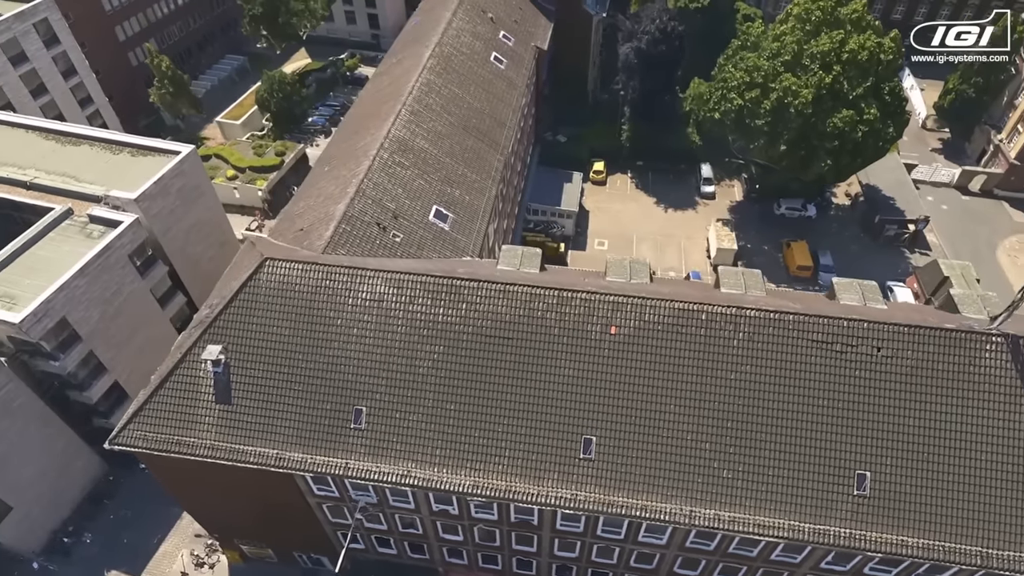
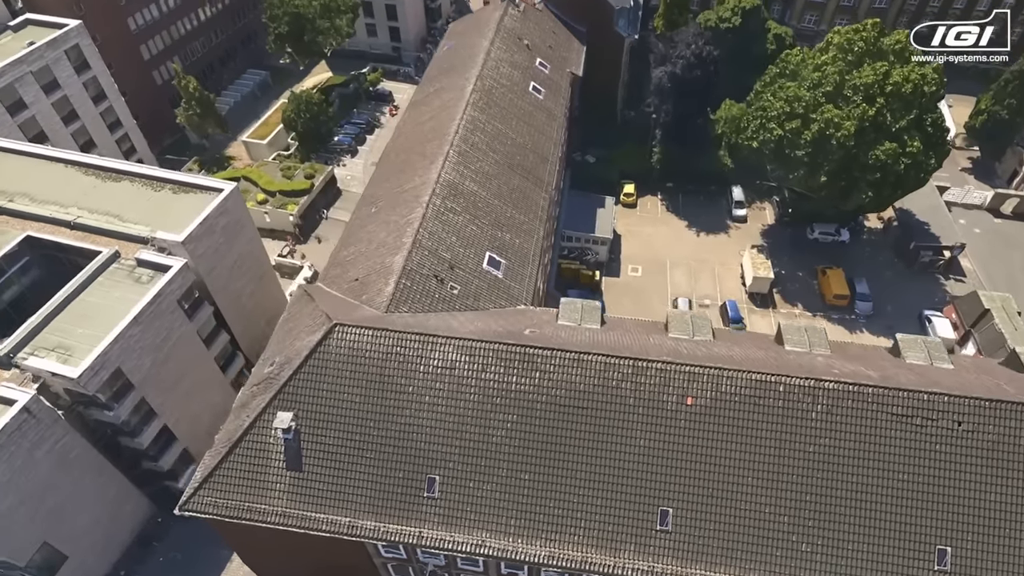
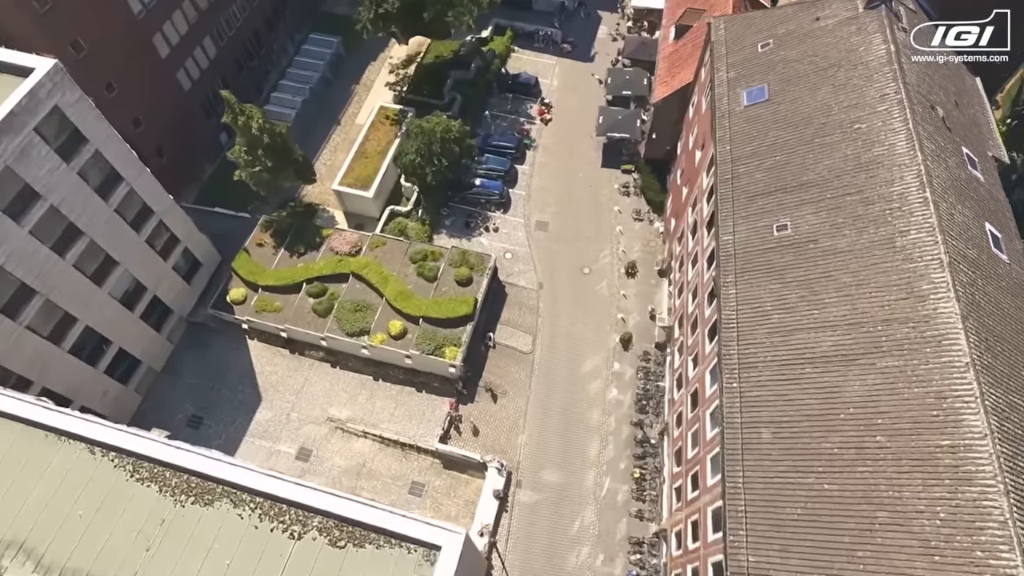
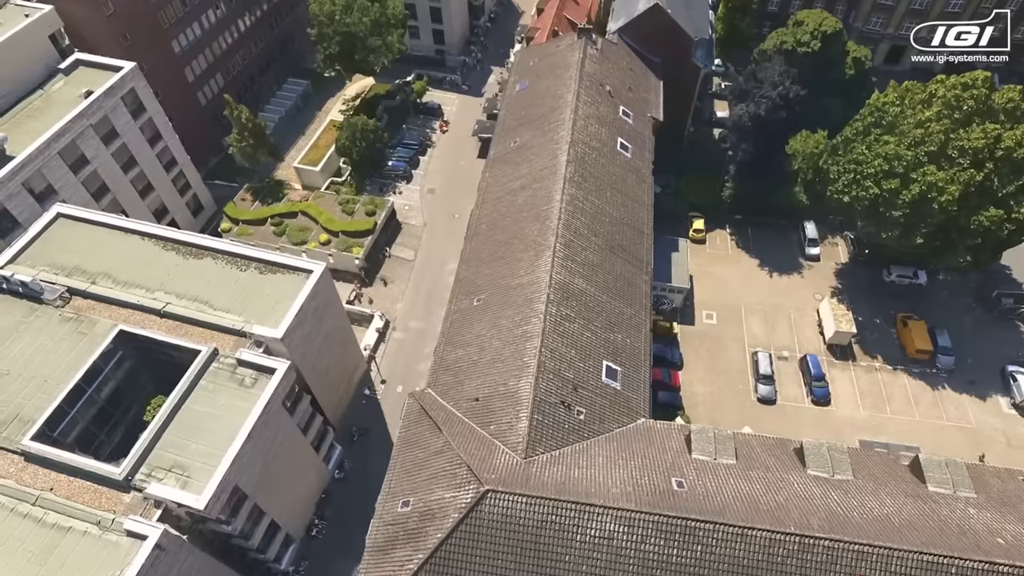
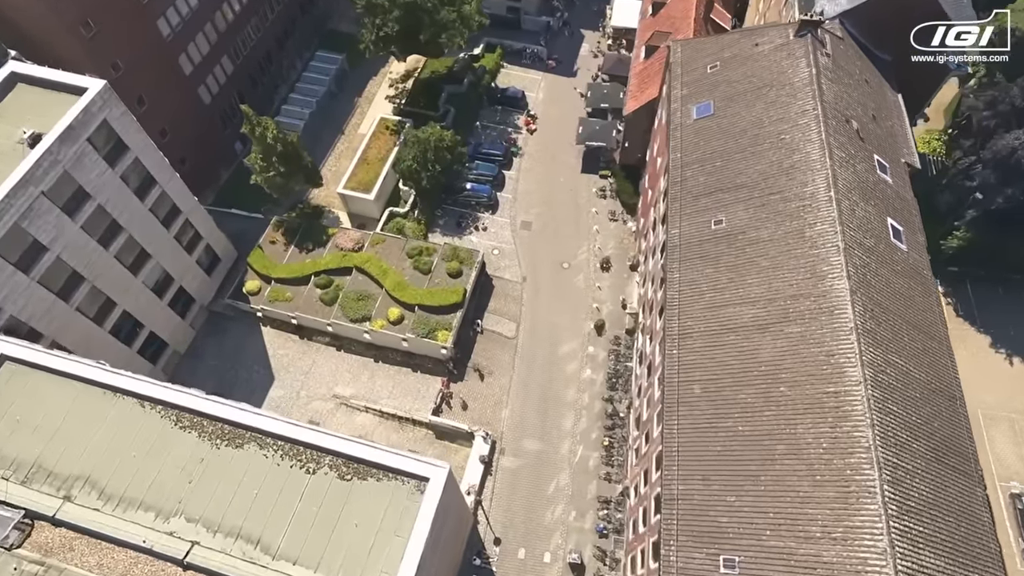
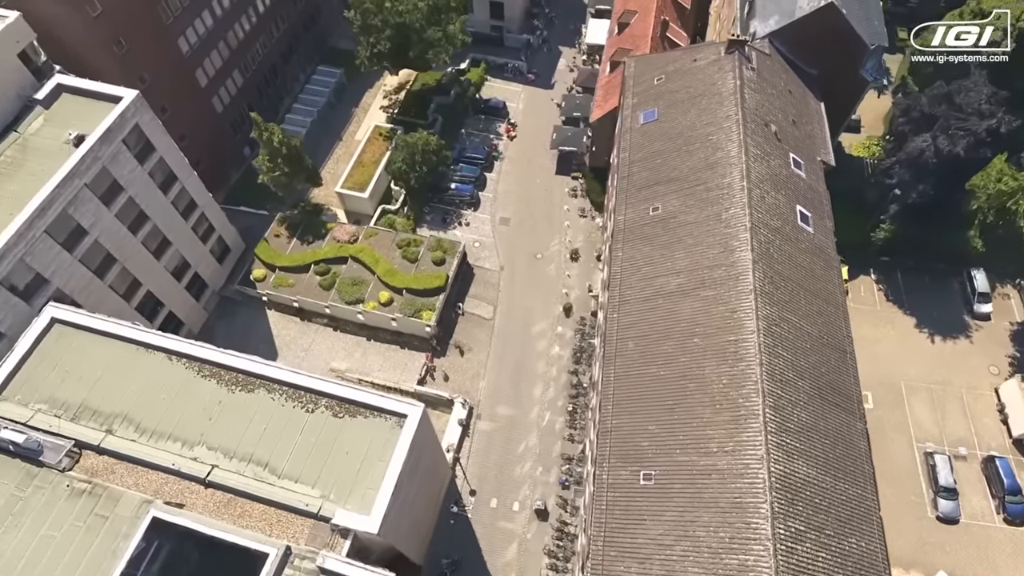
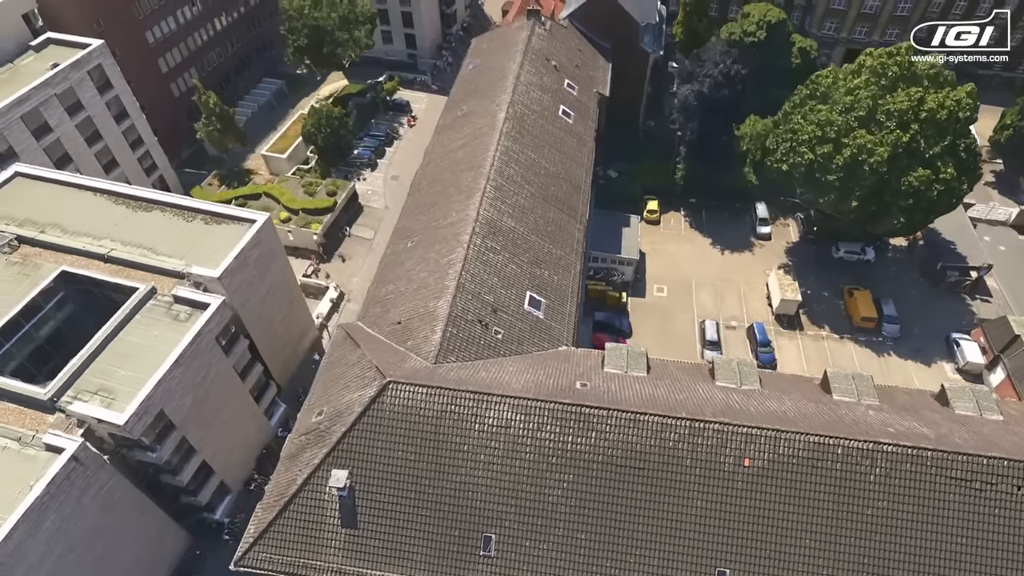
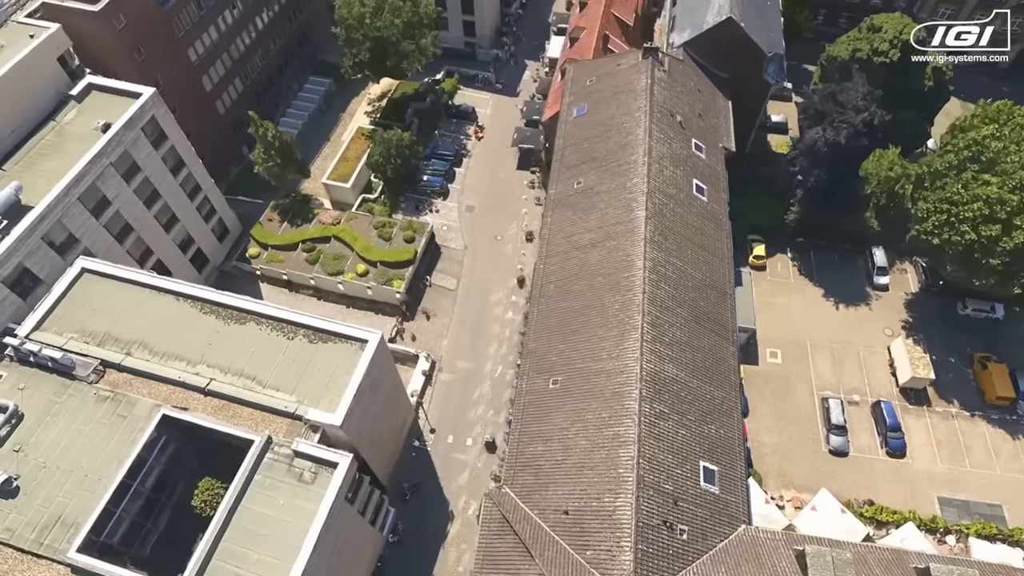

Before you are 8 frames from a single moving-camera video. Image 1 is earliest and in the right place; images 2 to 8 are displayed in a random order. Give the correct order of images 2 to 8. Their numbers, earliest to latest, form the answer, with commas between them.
2, 7, 4, 8, 6, 5, 3
